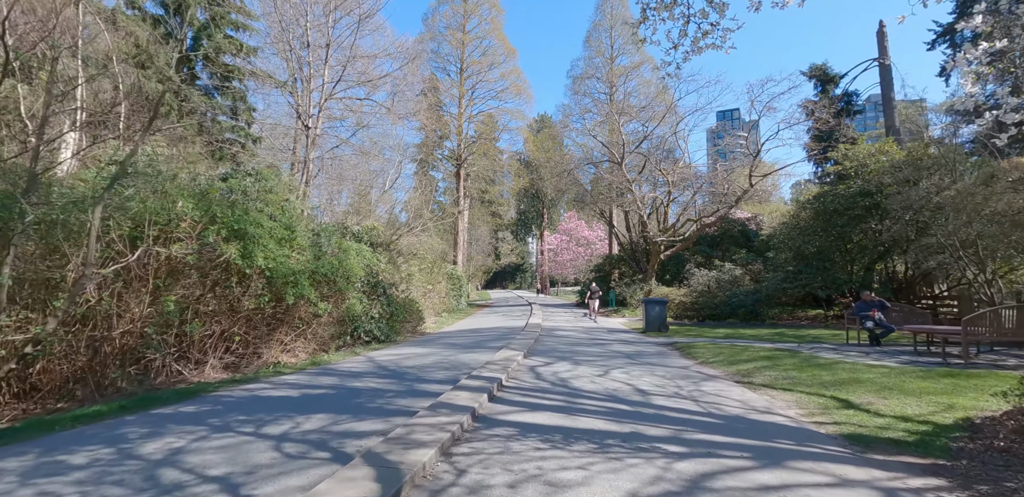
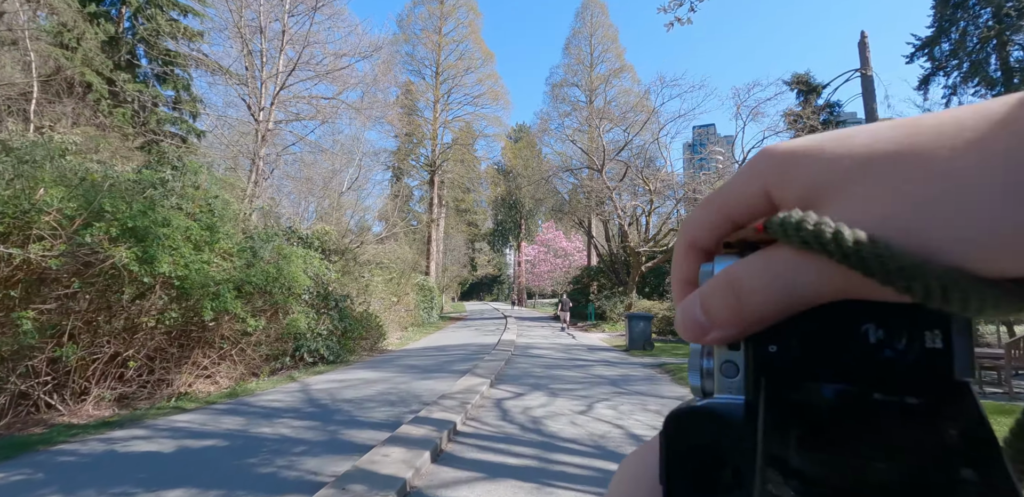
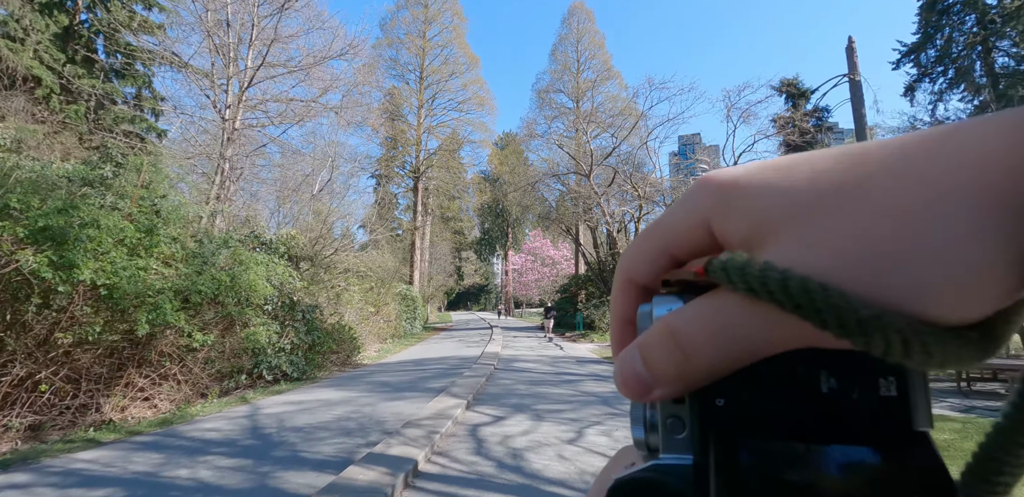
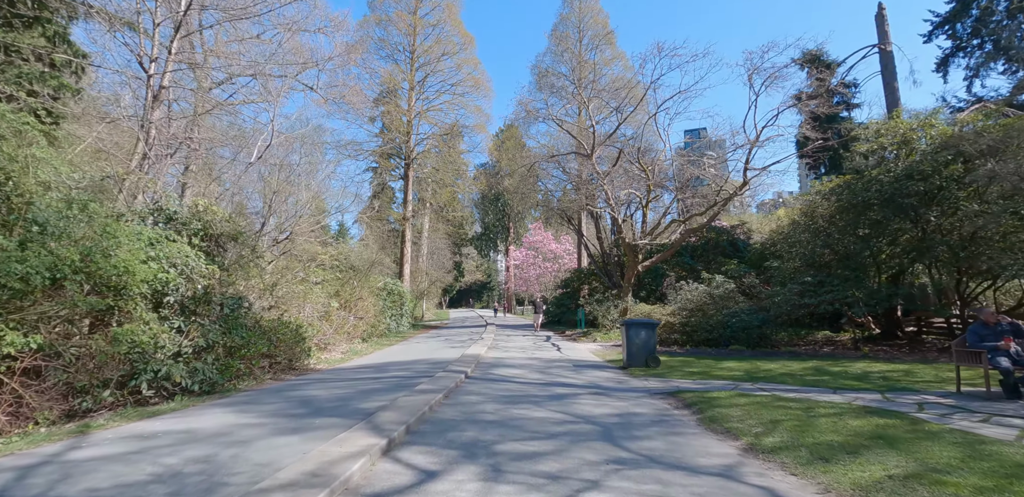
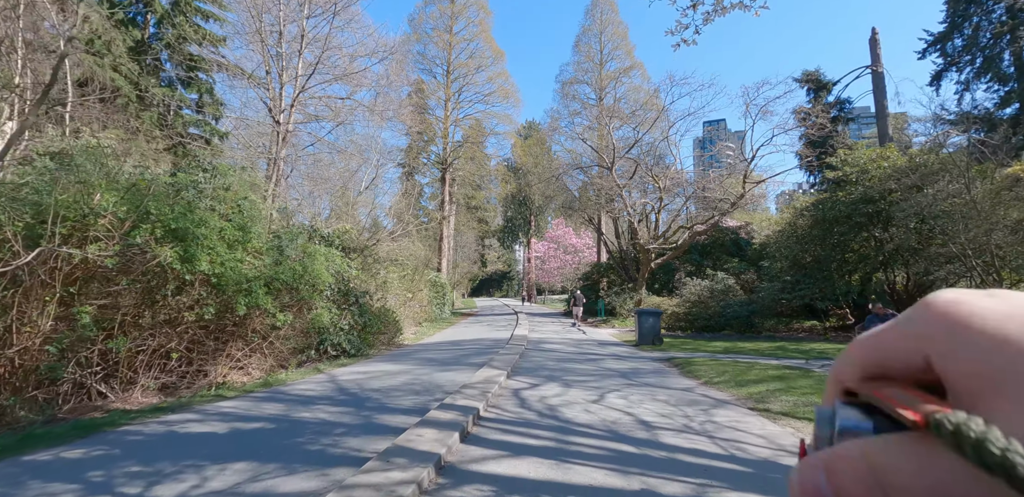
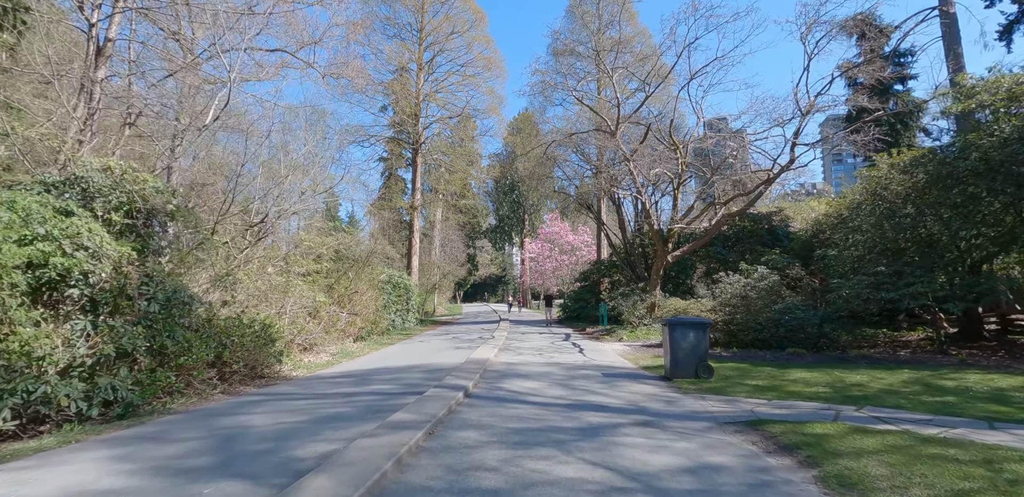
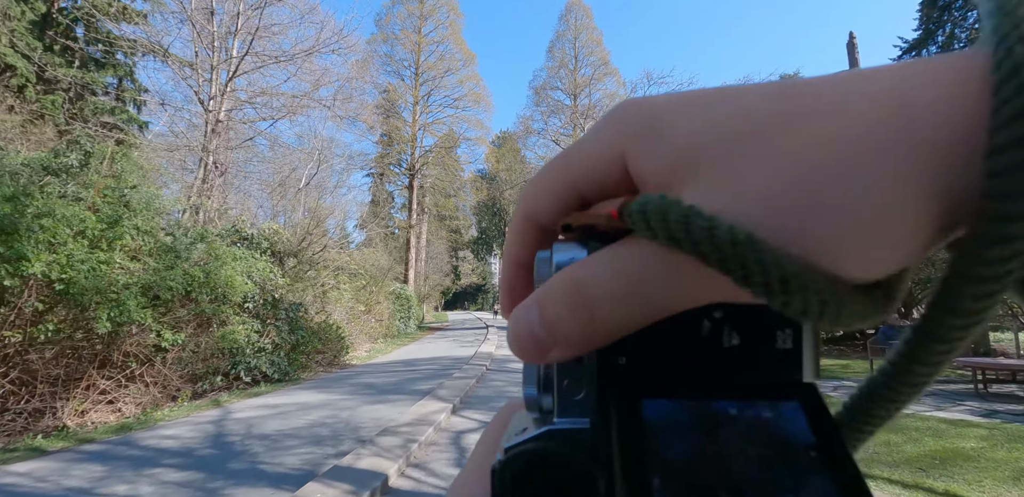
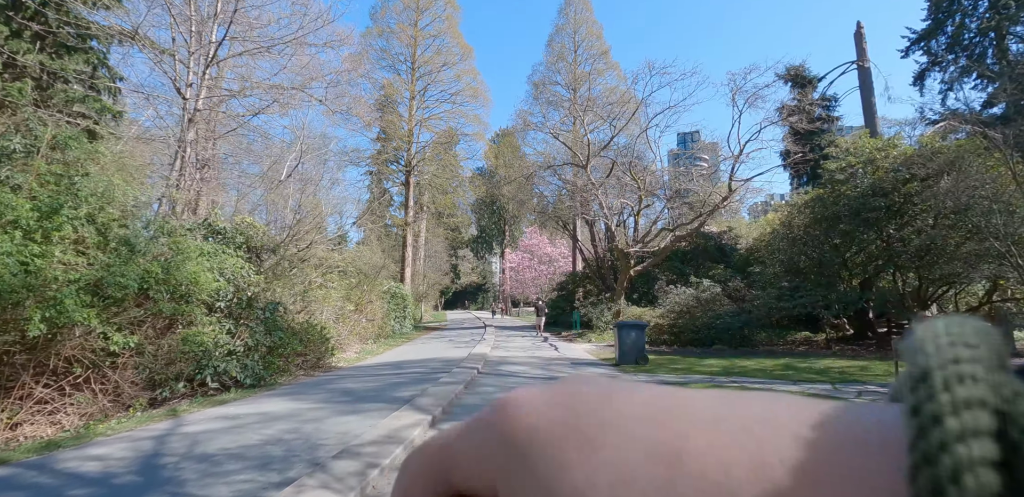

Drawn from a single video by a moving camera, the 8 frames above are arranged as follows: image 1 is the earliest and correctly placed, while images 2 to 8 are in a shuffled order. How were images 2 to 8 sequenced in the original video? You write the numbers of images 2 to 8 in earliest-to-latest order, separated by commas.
5, 2, 3, 7, 8, 4, 6
